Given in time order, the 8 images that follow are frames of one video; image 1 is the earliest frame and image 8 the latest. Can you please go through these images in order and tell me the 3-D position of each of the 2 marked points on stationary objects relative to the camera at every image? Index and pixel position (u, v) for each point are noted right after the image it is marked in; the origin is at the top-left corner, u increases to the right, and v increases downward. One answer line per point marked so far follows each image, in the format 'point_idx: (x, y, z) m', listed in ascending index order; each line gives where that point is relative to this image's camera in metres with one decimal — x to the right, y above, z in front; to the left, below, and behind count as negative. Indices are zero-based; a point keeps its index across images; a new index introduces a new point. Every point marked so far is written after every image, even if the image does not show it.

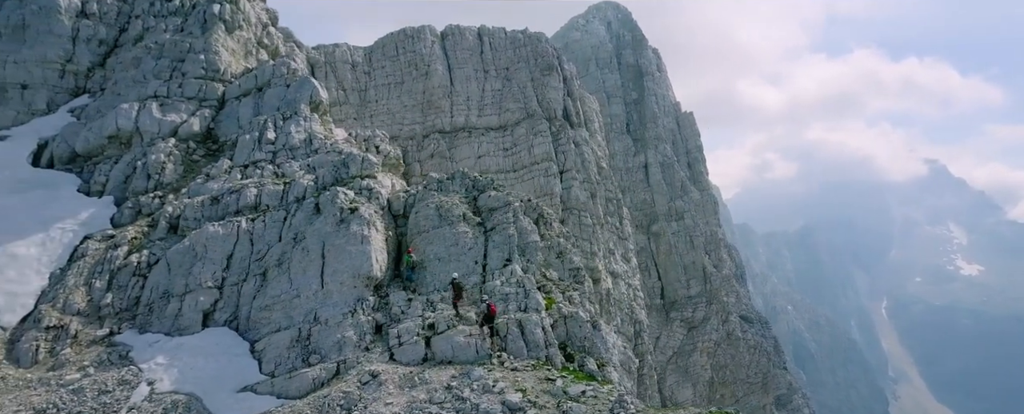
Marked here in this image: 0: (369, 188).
0: (-4.1, +0.5, +19.4) m
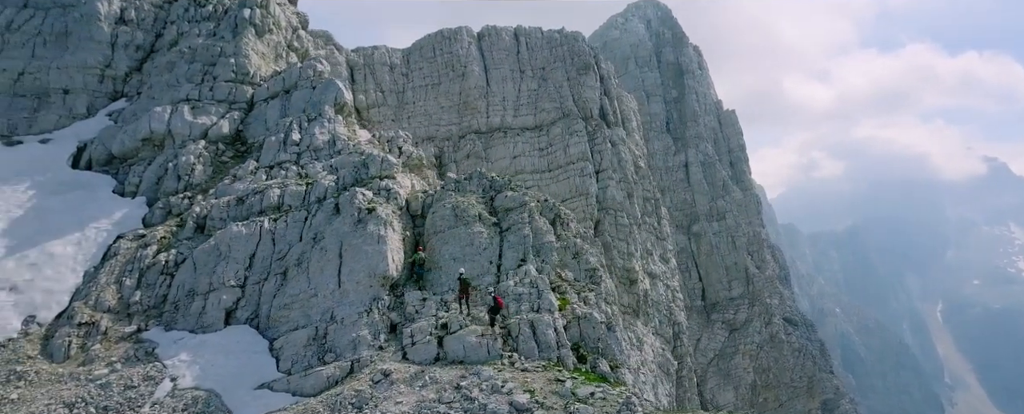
0: (-3.6, +0.5, +19.6) m
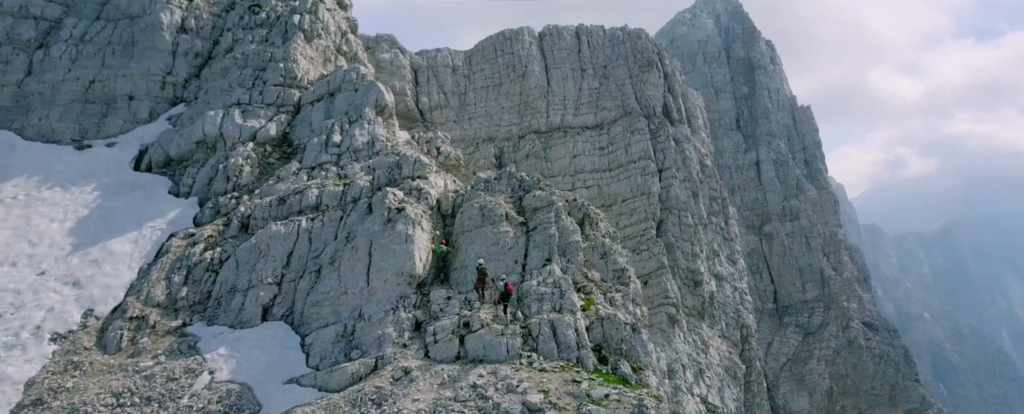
0: (-2.7, +0.5, +19.9) m
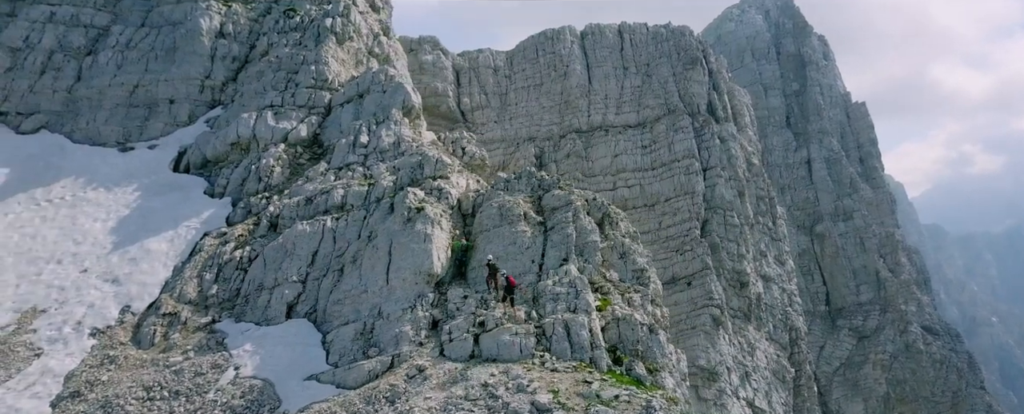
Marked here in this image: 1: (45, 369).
0: (-2.1, +0.5, +20.0) m
1: (-12.7, -4.4, +18.9) m
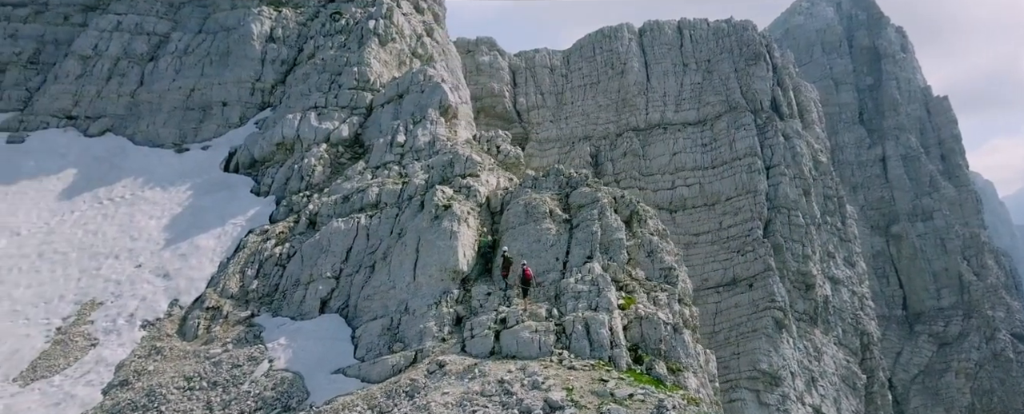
0: (-1.3, +0.6, +20.2) m
1: (-11.9, -4.4, +20.0) m
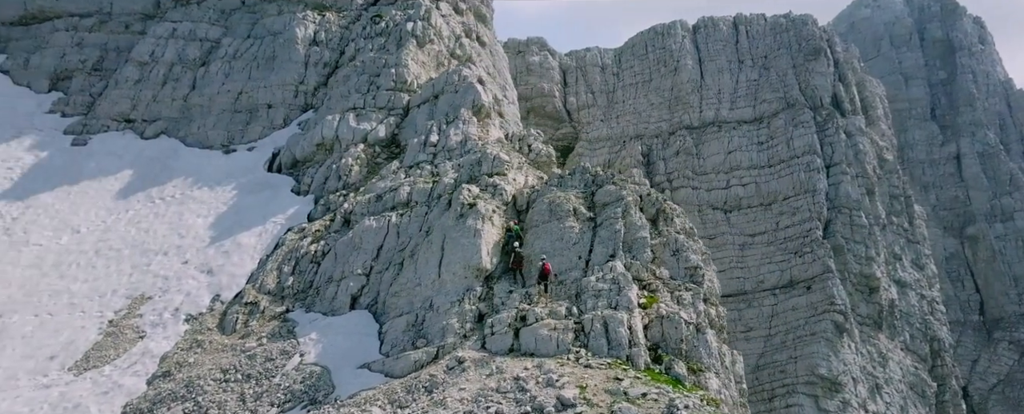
0: (-0.5, +0.6, +20.3) m
1: (-11.1, -4.3, +20.9) m
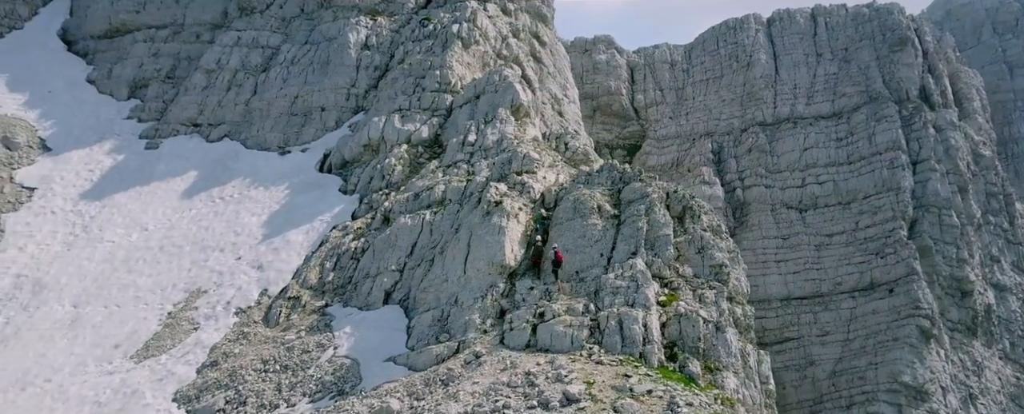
0: (+0.4, +0.7, +20.4) m
1: (-10.1, -4.3, +22.2) m
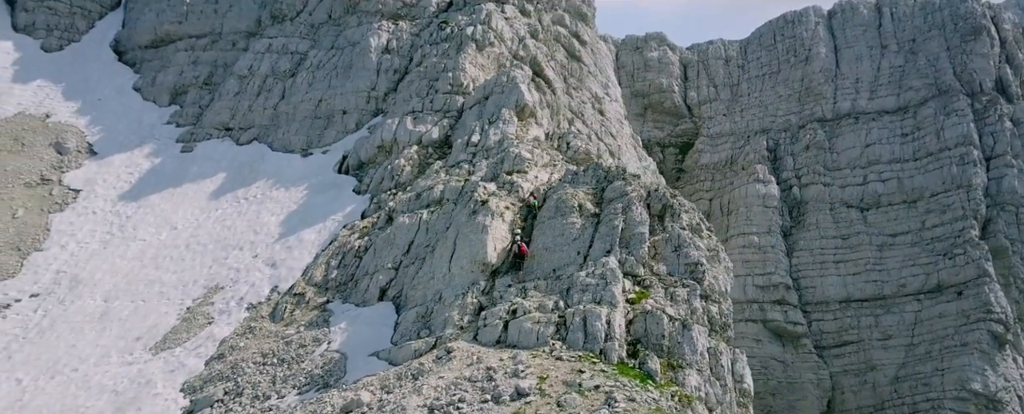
0: (+0.1, +0.8, +20.6) m
1: (-10.2, -4.3, +23.2) m
